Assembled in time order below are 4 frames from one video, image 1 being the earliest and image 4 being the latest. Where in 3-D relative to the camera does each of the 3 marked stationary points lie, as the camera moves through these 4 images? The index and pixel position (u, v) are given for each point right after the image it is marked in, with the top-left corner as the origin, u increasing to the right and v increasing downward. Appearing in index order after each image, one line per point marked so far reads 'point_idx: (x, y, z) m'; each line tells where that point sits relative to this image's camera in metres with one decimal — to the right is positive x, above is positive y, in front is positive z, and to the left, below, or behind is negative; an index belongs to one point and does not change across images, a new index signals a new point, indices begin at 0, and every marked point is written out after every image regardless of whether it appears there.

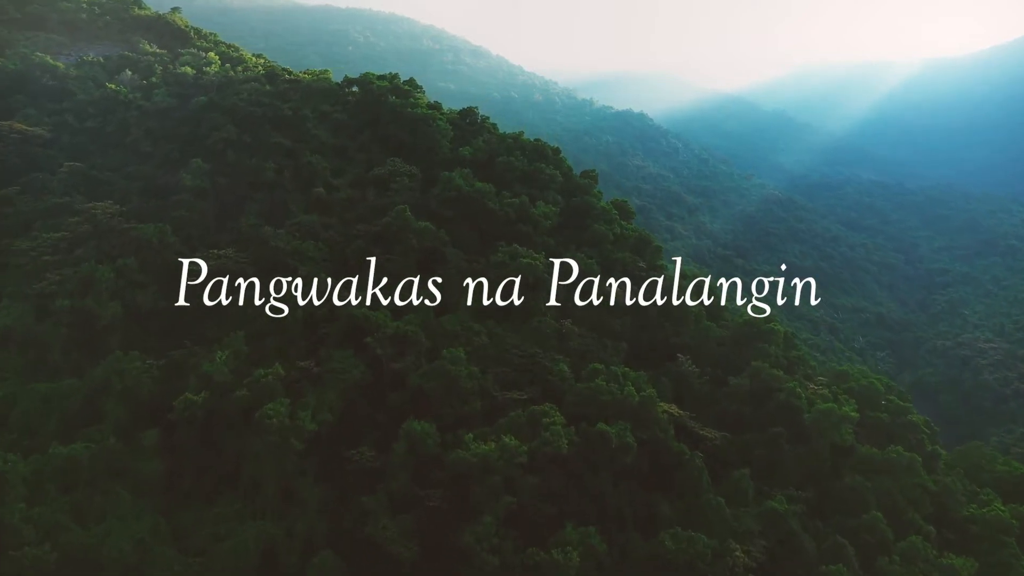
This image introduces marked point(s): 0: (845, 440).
0: (+7.4, -3.4, +15.6) m
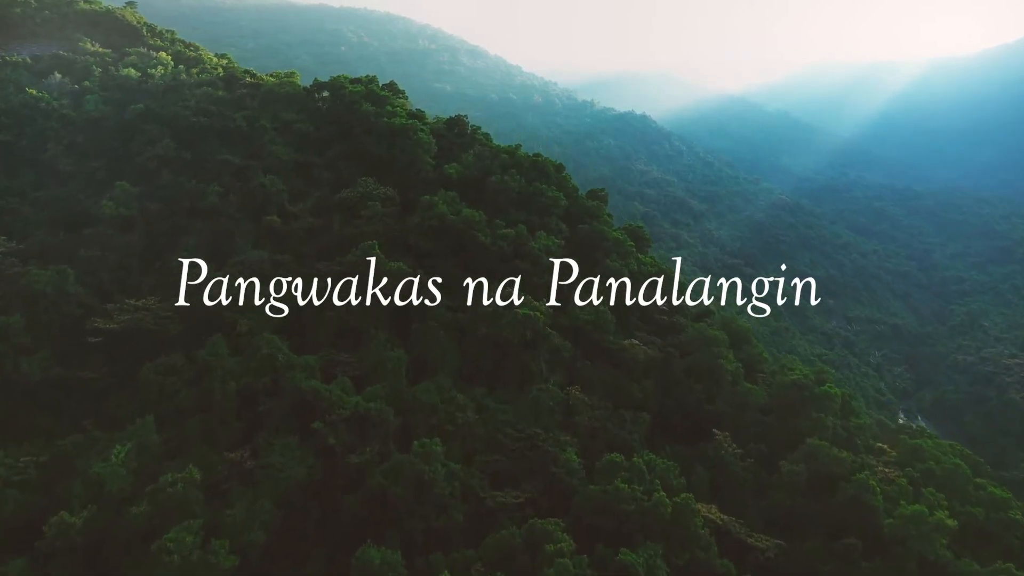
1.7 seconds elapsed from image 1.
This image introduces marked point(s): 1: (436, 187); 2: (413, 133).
0: (+7.3, -4.6, +12.0) m
1: (-2.1, +2.6, +18.9) m
2: (-2.7, +4.3, +19.5) m
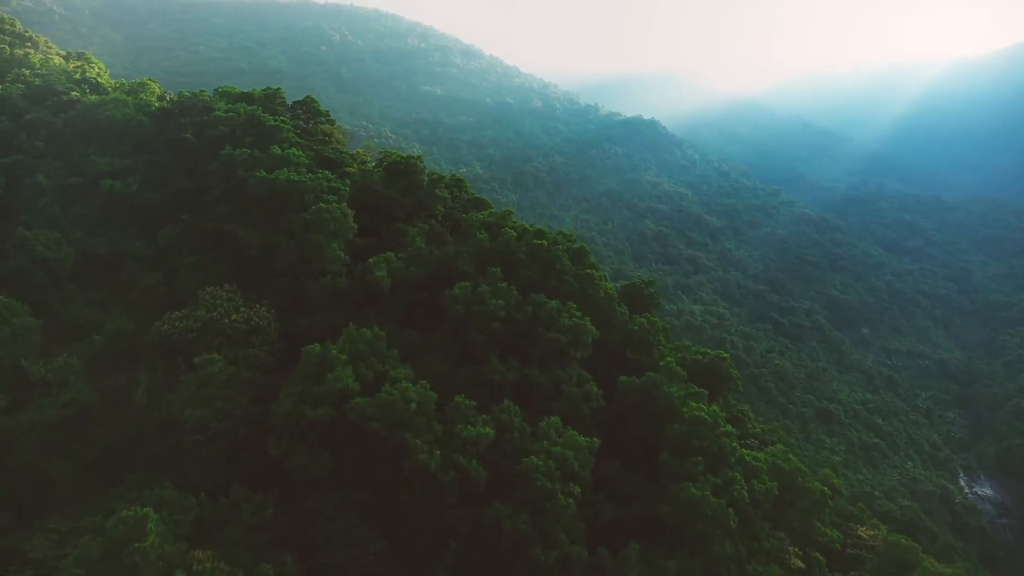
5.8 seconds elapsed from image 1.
0: (+7.0, -7.5, +3.1) m
1: (-2.3, -0.3, +10.0) m
2: (-3.0, +1.3, +10.6) m
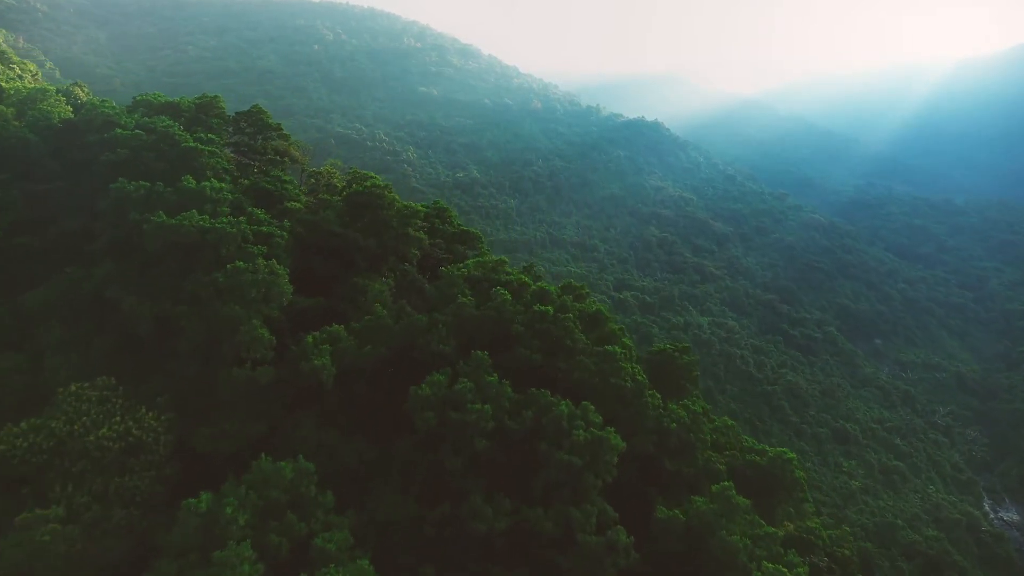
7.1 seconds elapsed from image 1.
0: (+6.9, -8.4, +0.2) m
1: (-2.4, -1.2, +7.1) m
2: (-3.1, +0.4, +7.7) m
